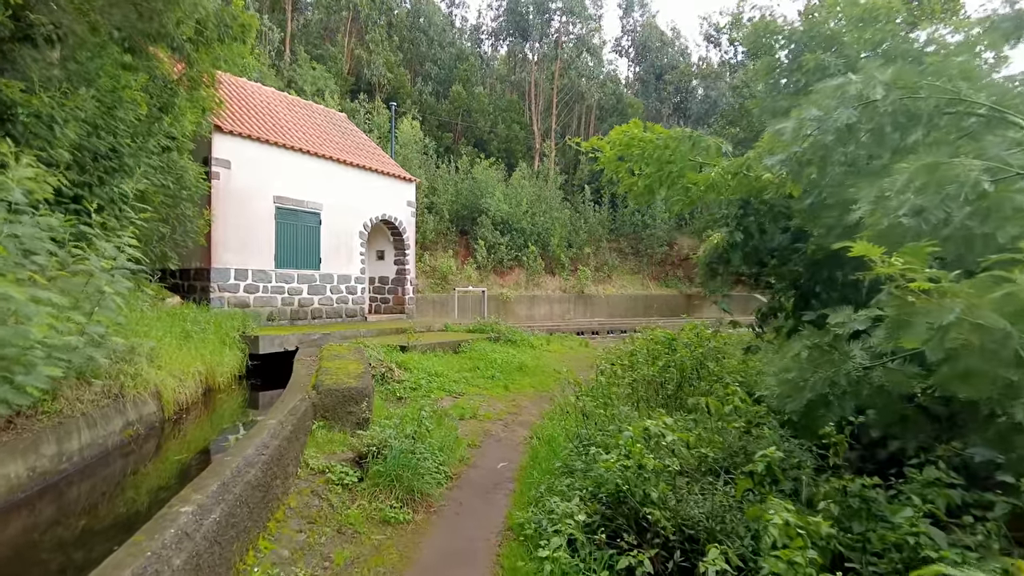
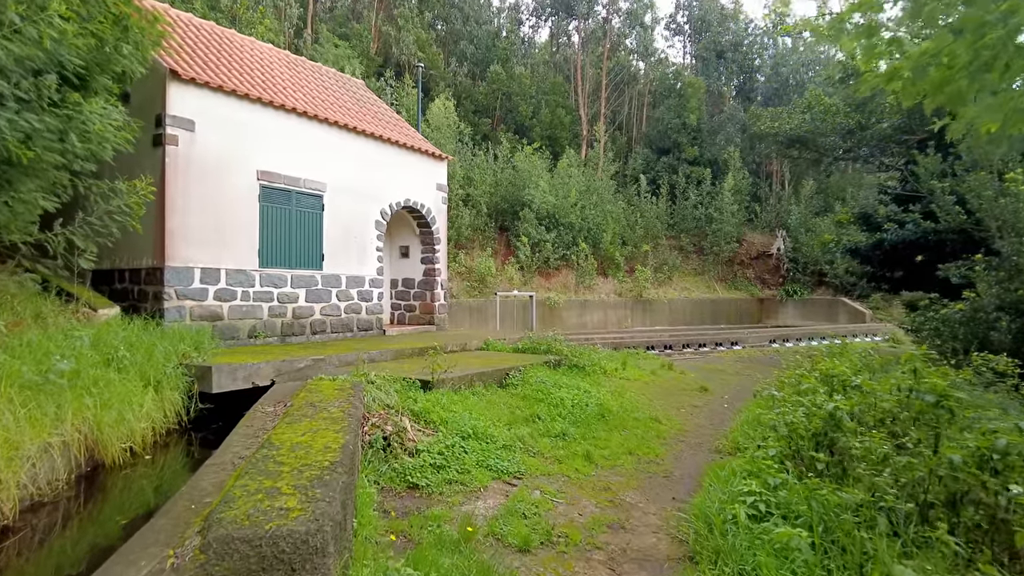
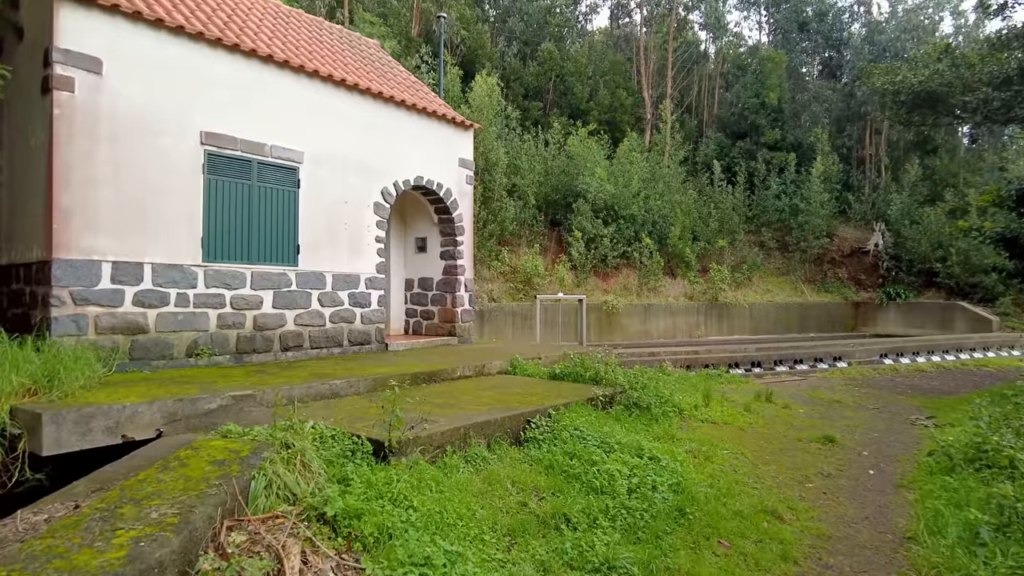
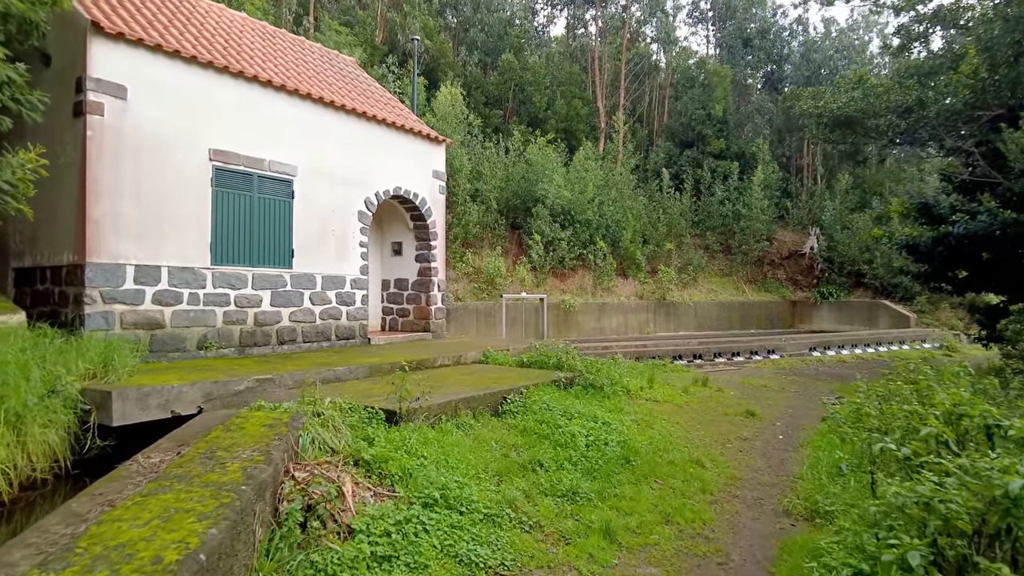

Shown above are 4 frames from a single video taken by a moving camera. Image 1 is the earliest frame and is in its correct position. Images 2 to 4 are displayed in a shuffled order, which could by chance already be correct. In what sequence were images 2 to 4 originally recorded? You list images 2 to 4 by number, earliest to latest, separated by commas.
2, 4, 3
